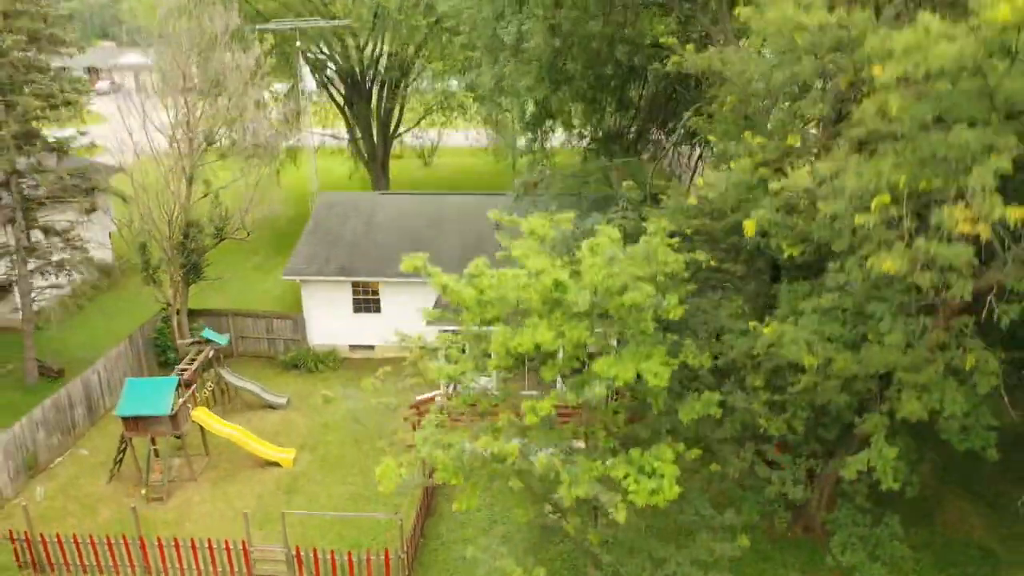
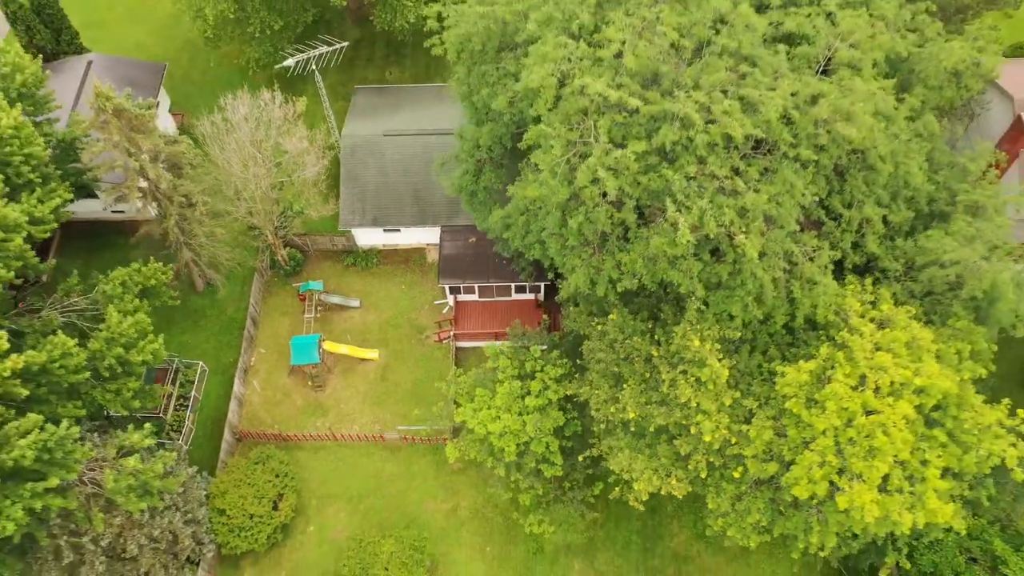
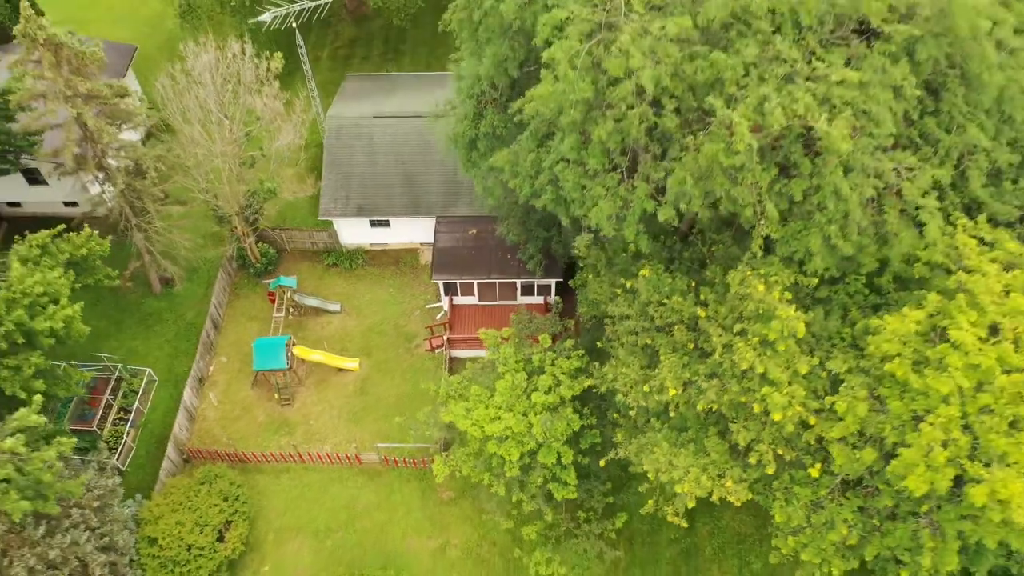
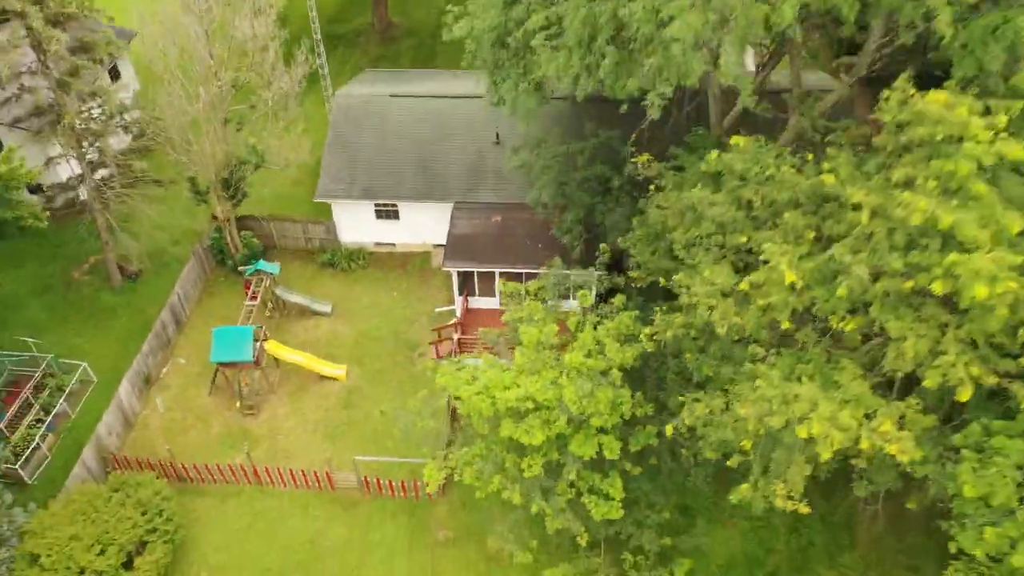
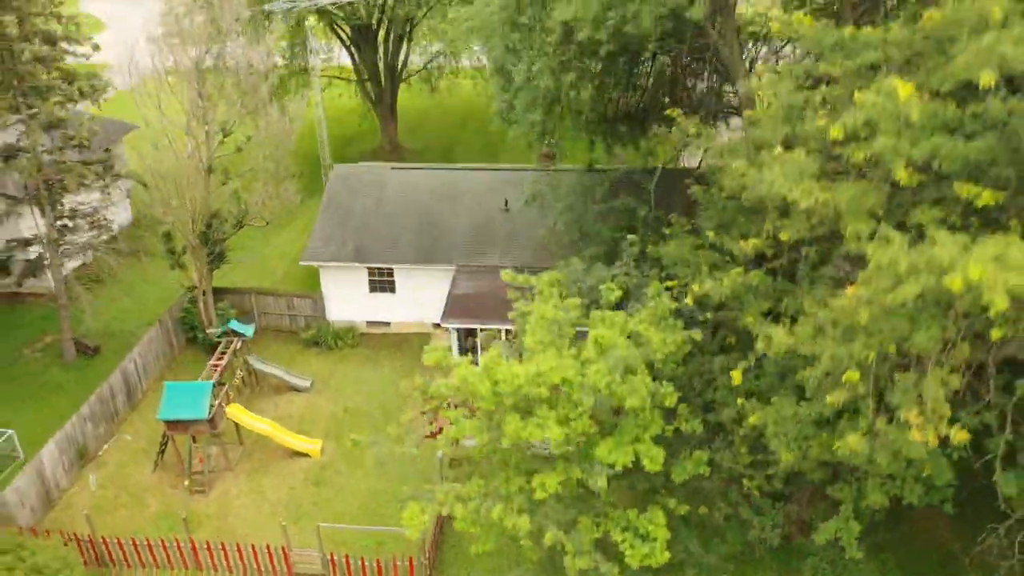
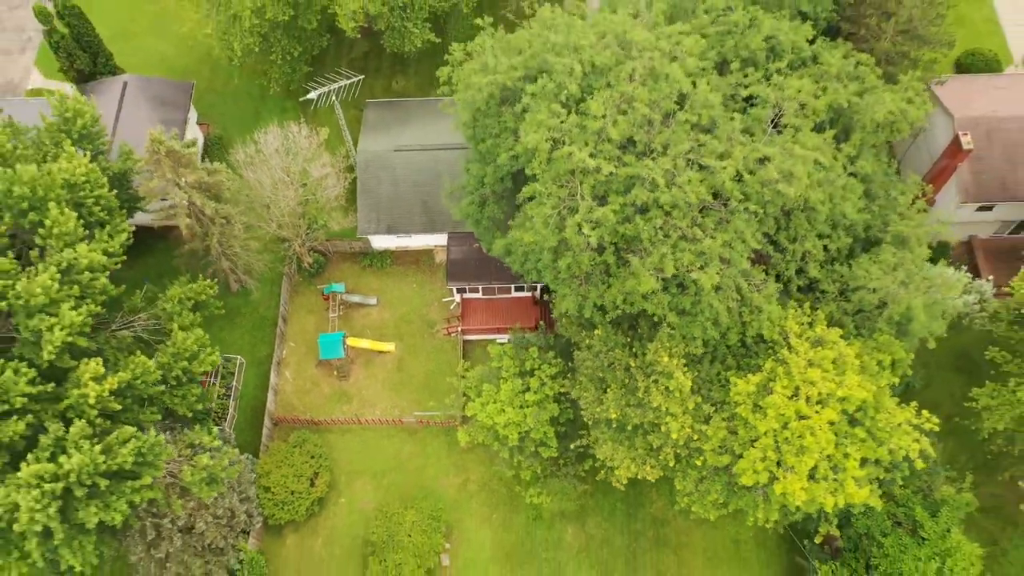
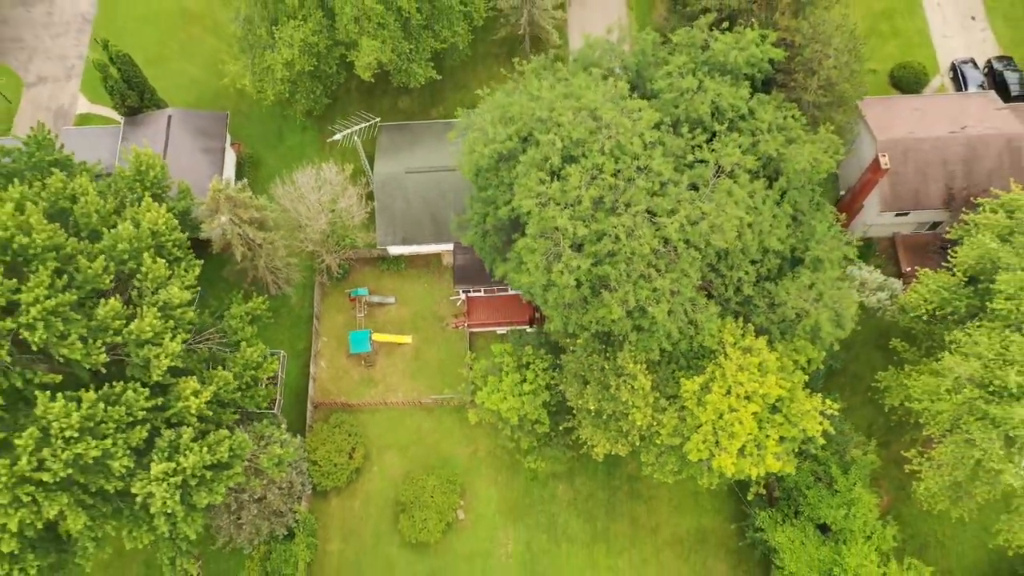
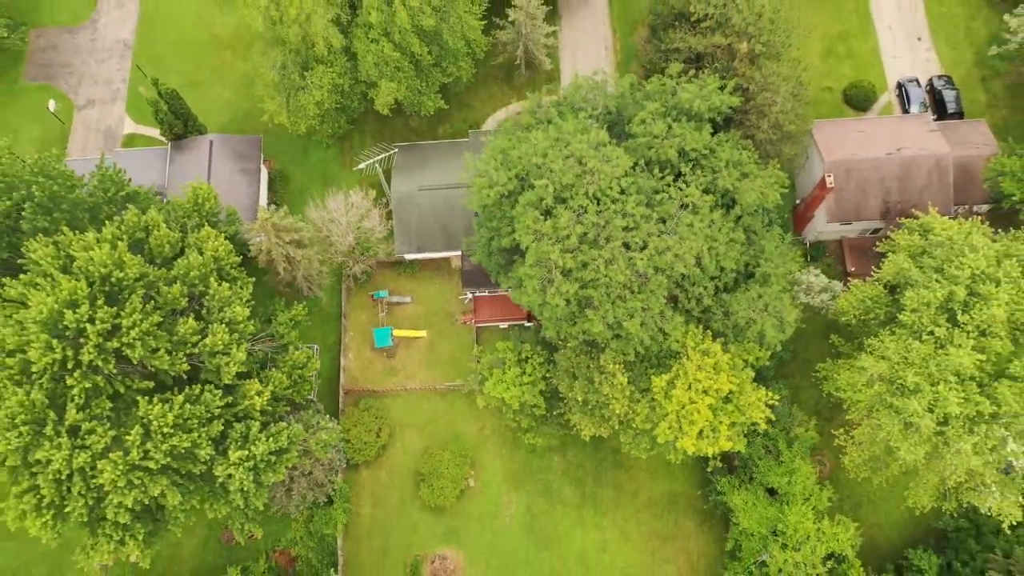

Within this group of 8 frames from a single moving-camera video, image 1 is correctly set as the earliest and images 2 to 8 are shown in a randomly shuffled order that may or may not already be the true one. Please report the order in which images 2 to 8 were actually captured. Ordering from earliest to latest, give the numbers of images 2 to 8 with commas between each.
5, 4, 3, 2, 6, 7, 8
